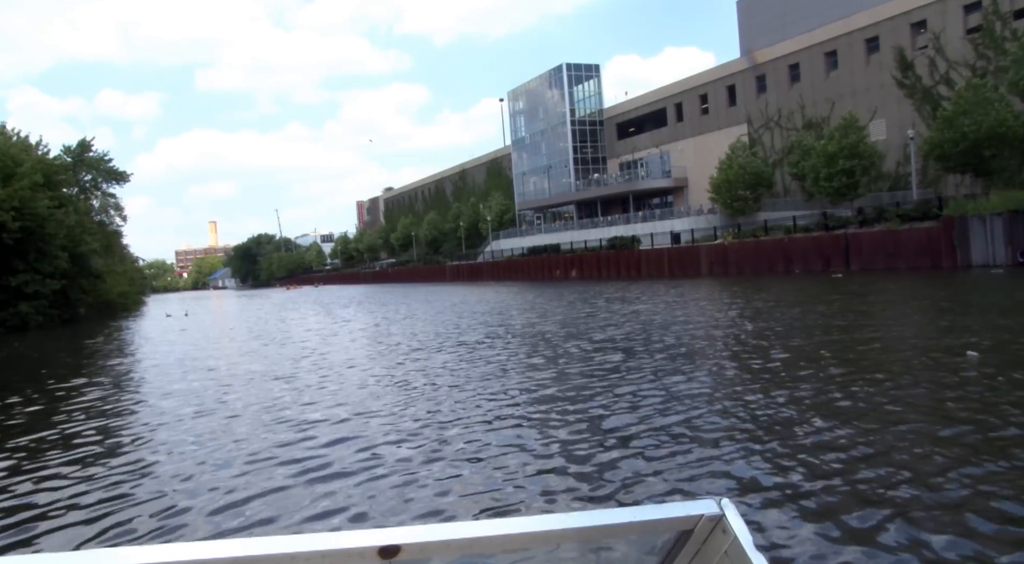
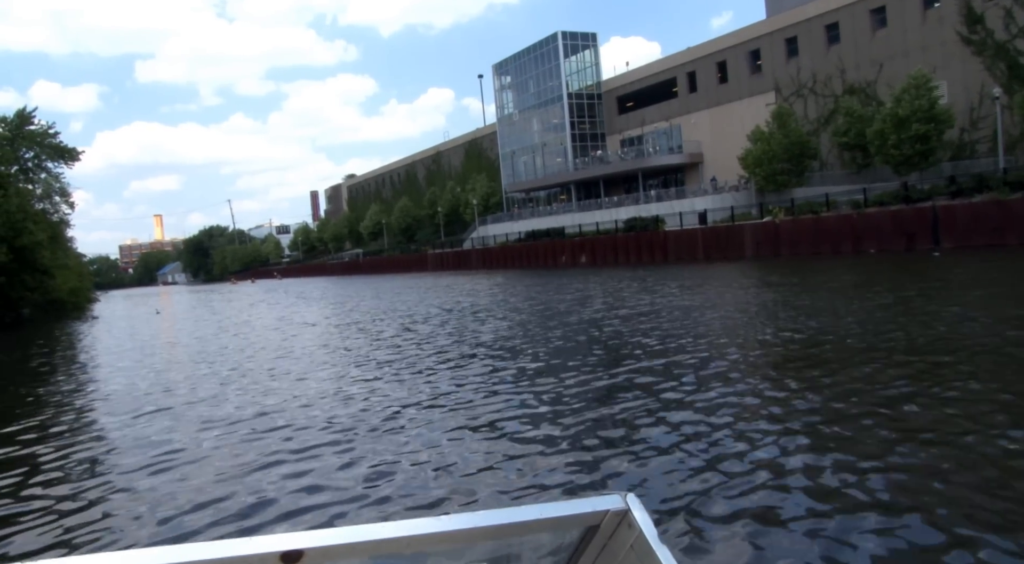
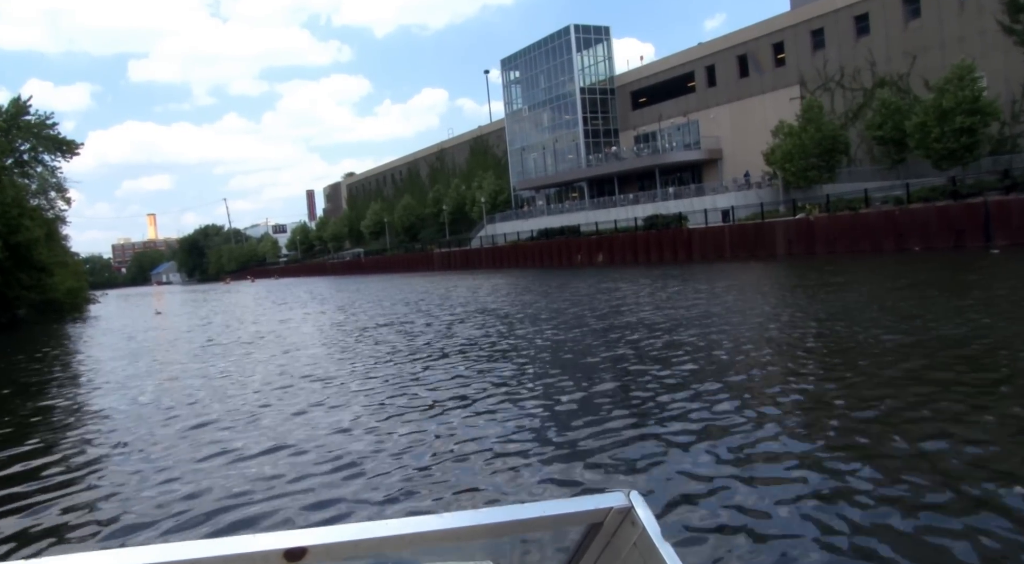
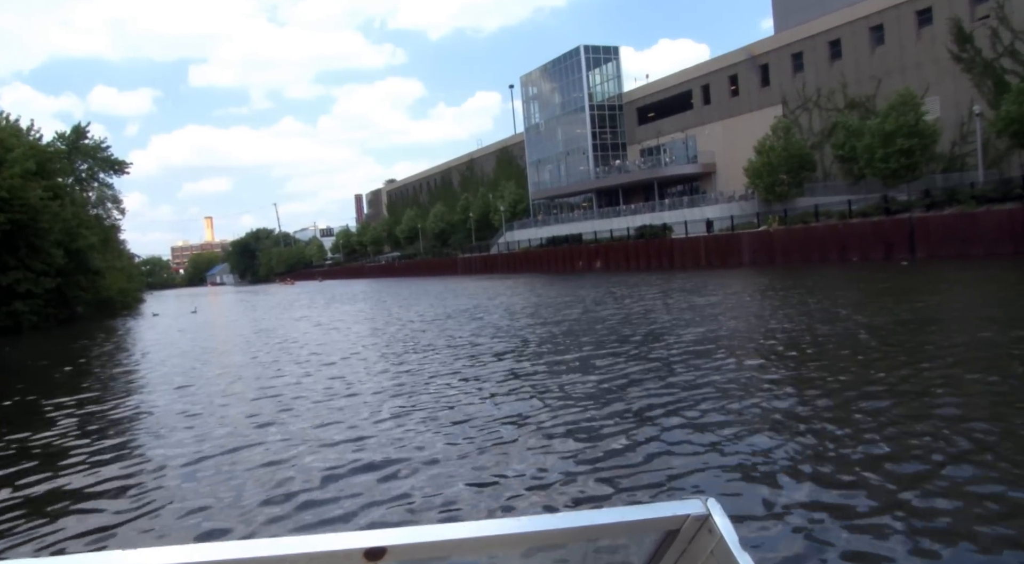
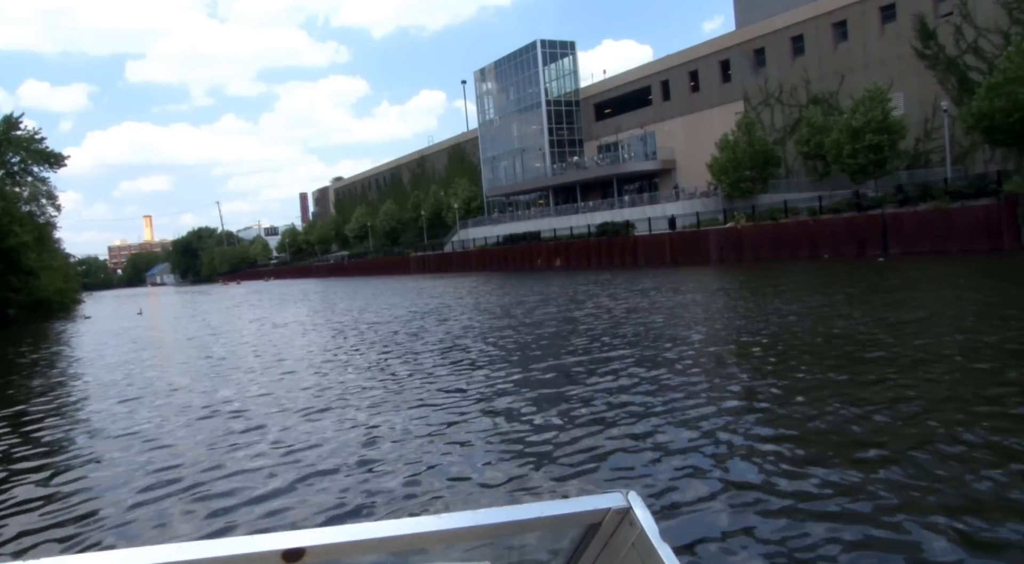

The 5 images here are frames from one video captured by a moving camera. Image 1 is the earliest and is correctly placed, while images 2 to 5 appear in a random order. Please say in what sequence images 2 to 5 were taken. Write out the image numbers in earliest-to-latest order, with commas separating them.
4, 5, 2, 3
